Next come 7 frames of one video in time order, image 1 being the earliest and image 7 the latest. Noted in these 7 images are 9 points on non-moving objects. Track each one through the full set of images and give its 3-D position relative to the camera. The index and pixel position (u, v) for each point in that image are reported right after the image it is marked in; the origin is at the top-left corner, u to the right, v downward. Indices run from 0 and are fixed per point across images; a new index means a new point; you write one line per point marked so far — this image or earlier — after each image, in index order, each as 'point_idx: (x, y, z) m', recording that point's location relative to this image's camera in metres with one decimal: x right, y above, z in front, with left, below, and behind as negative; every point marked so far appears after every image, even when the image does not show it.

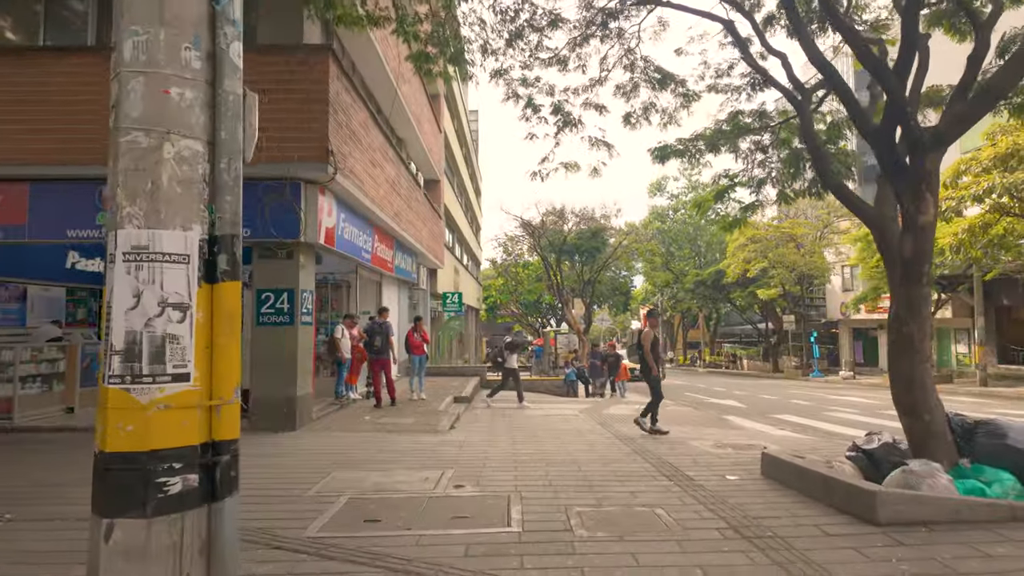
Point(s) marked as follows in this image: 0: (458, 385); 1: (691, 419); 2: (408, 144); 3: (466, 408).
0: (-1.4, -2.6, +15.8) m
1: (+3.8, -2.7, +12.2) m
2: (-3.2, +4.5, +18.2) m
3: (-1.0, -2.6, +12.8) m
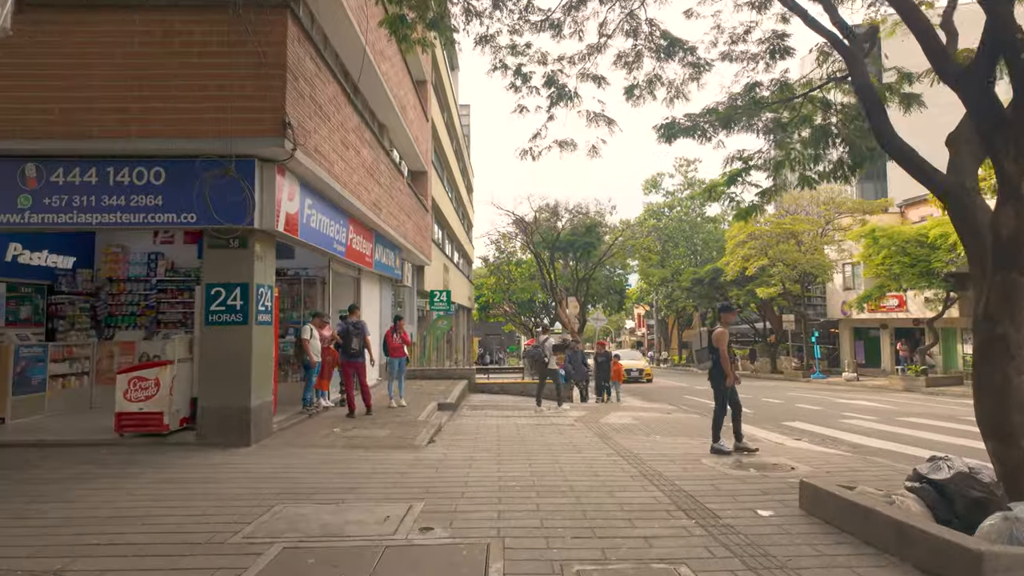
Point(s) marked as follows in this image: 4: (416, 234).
0: (-1.7, -2.6, +14.7) m
1: (+3.6, -2.7, +11.1) m
2: (-3.5, +4.6, +17.0) m
3: (-1.2, -2.6, +11.6) m
4: (-3.0, +1.7, +18.9) m
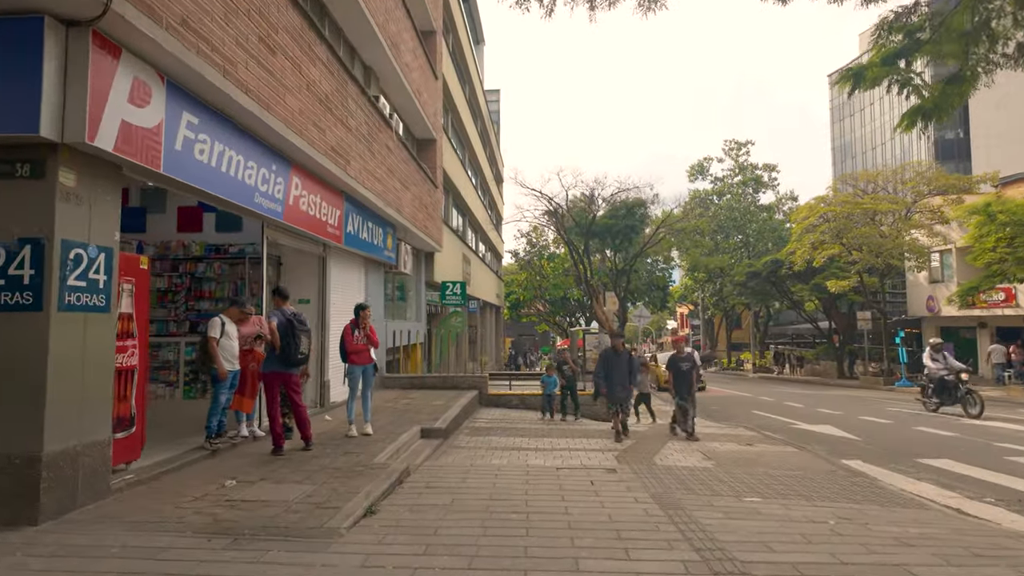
0: (-1.4, -2.2, +11.1) m
1: (+3.7, -2.3, +7.2) m
2: (-3.0, +4.9, +13.6) m
3: (-1.1, -2.2, +8.0) m
4: (-2.4, +2.0, +15.4) m
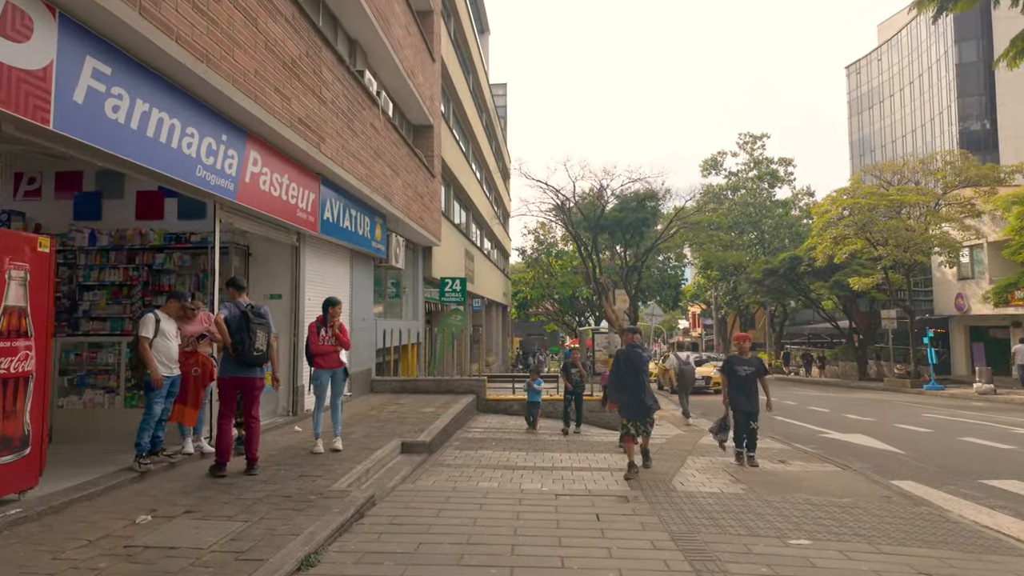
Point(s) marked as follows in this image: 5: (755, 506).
0: (-1.4, -2.1, +9.9) m
1: (+3.6, -2.2, +5.9) m
2: (-3.0, +5.0, +12.4) m
3: (-1.2, -2.1, +6.9) m
4: (-2.4, +2.2, +14.2) m
5: (+2.4, -2.1, +5.7) m
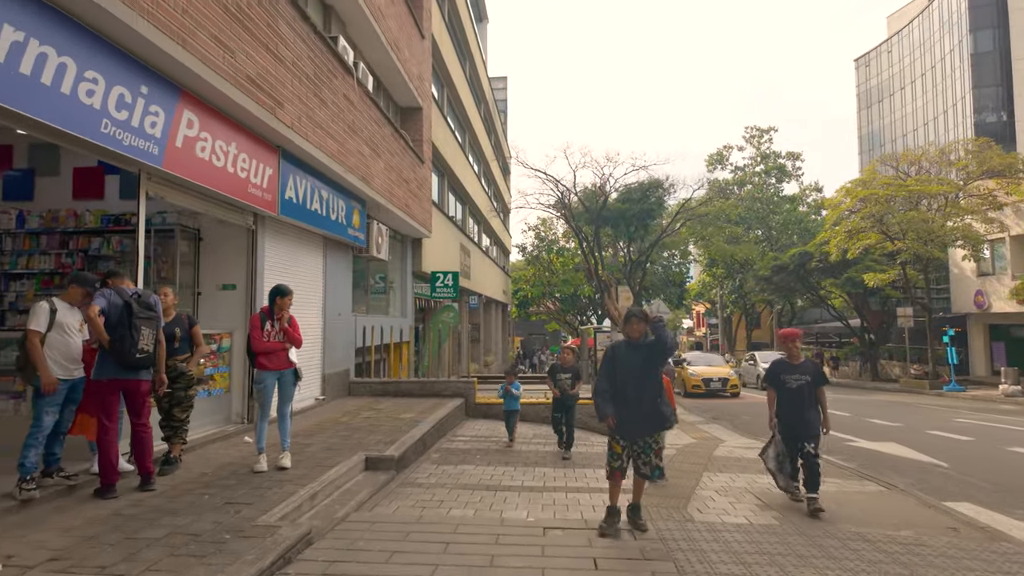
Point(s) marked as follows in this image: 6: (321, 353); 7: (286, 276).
0: (-1.6, -2.0, +8.7) m
1: (+3.4, -2.1, +4.7) m
2: (-3.2, +5.1, +11.2) m
3: (-1.3, -2.0, +5.7) m
4: (-2.6, +2.3, +13.1) m
5: (+2.2, -2.0, +4.5) m
6: (-3.4, -1.2, +10.4) m
7: (-3.5, +0.2, +9.1) m
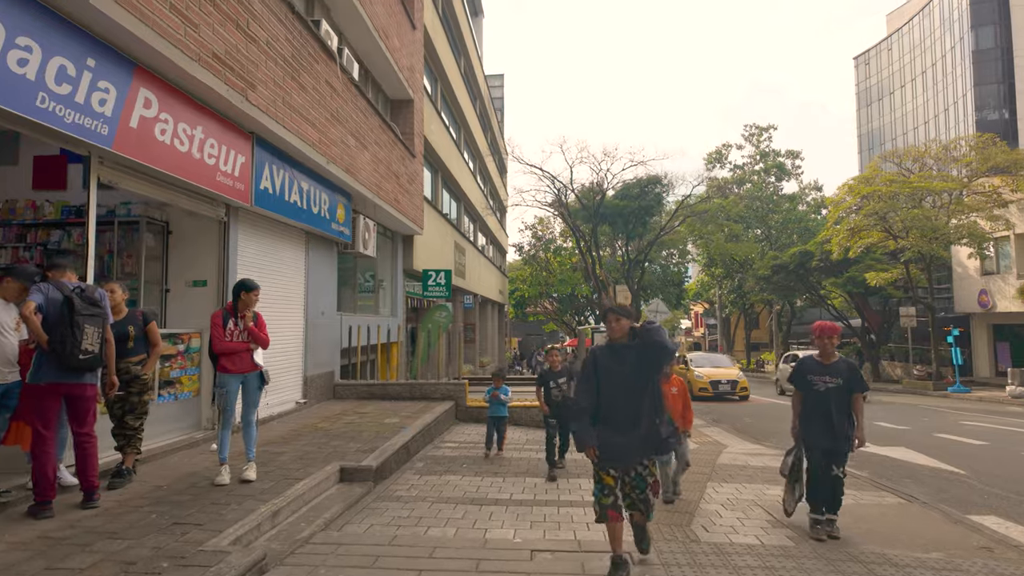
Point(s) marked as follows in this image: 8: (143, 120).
0: (-1.7, -1.9, +8.2) m
1: (+3.3, -2.0, +4.2) m
2: (-3.3, +5.2, +10.7) m
3: (-1.5, -1.9, +5.2) m
4: (-2.7, +2.3, +12.6) m
5: (+2.1, -1.9, +4.0) m
6: (-3.5, -1.1, +9.9) m
7: (-3.6, +0.2, +8.6) m
8: (-3.5, +1.6, +5.6) m
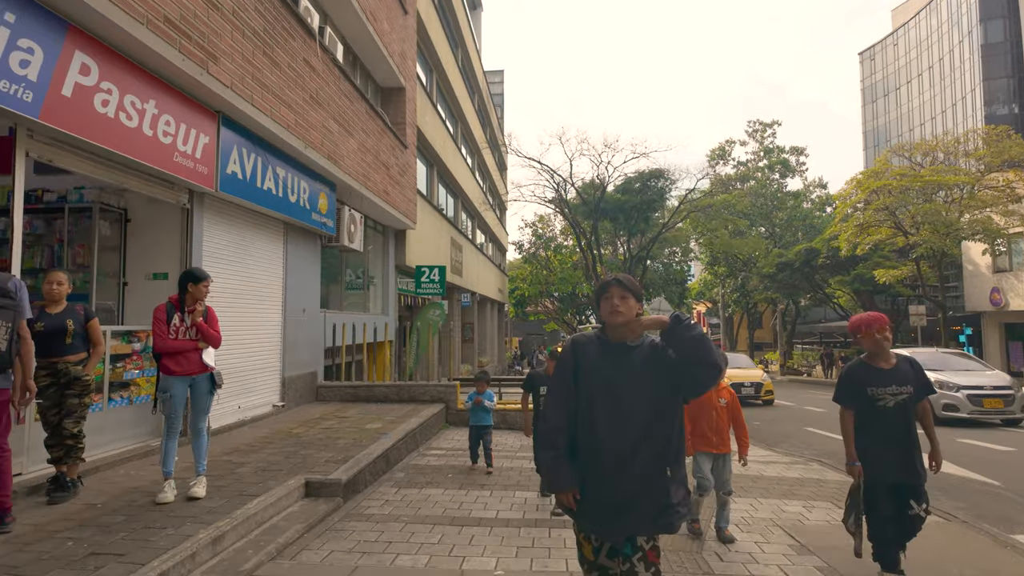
0: (-1.8, -1.9, +7.6) m
1: (+3.2, -1.9, +3.6) m
2: (-3.4, +5.3, +10.1) m
3: (-1.6, -1.9, +4.5) m
4: (-2.8, +2.4, +11.9) m
5: (+2.0, -1.8, +3.4) m
6: (-3.6, -1.0, +9.2) m
7: (-3.7, +0.3, +7.9) m
8: (-3.6, +1.7, +4.9) m
